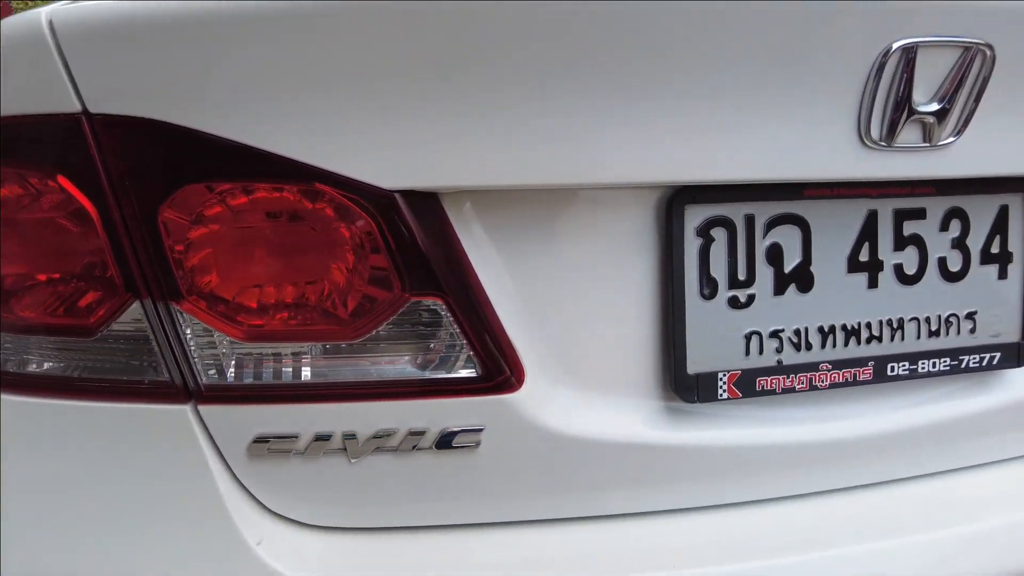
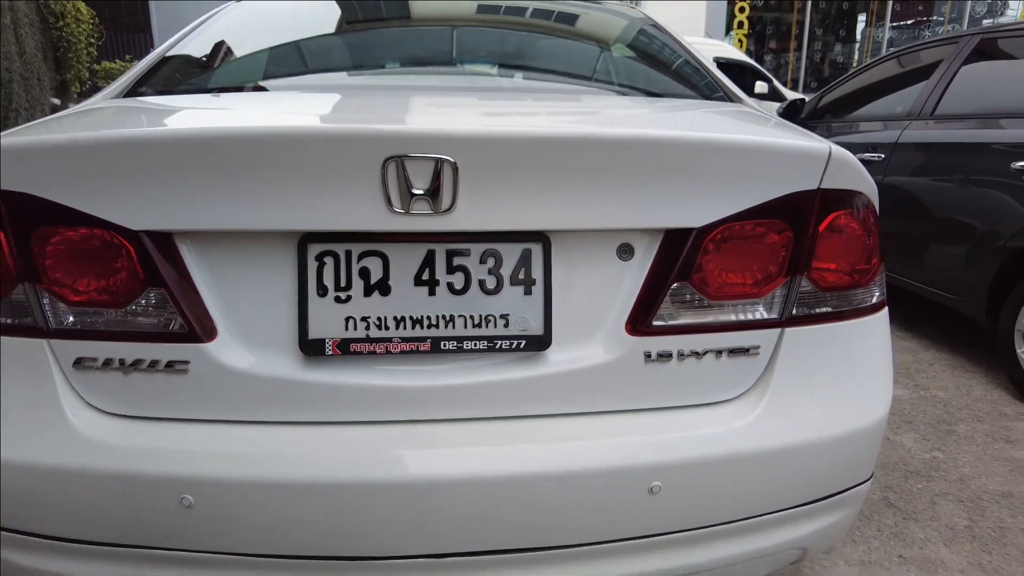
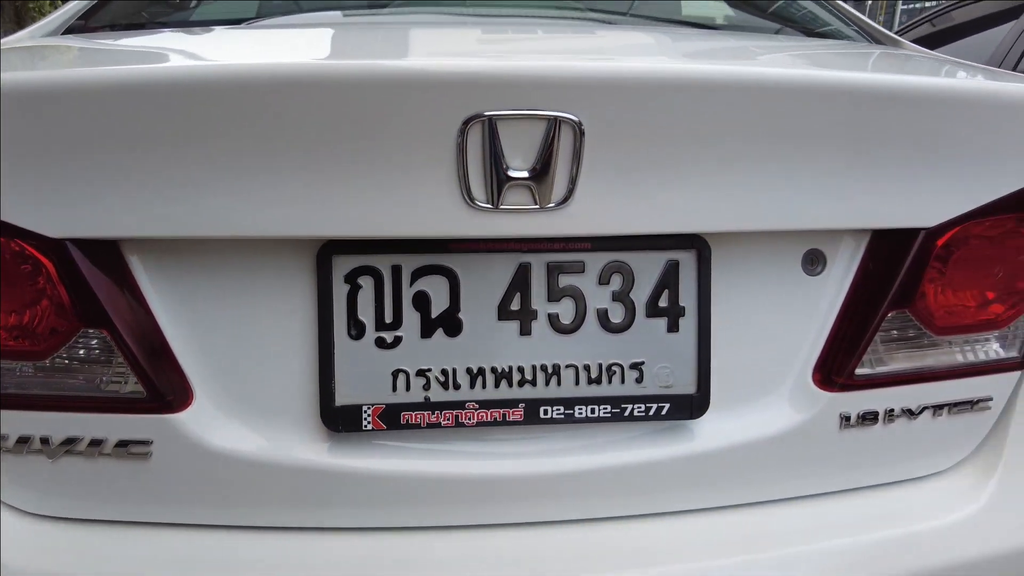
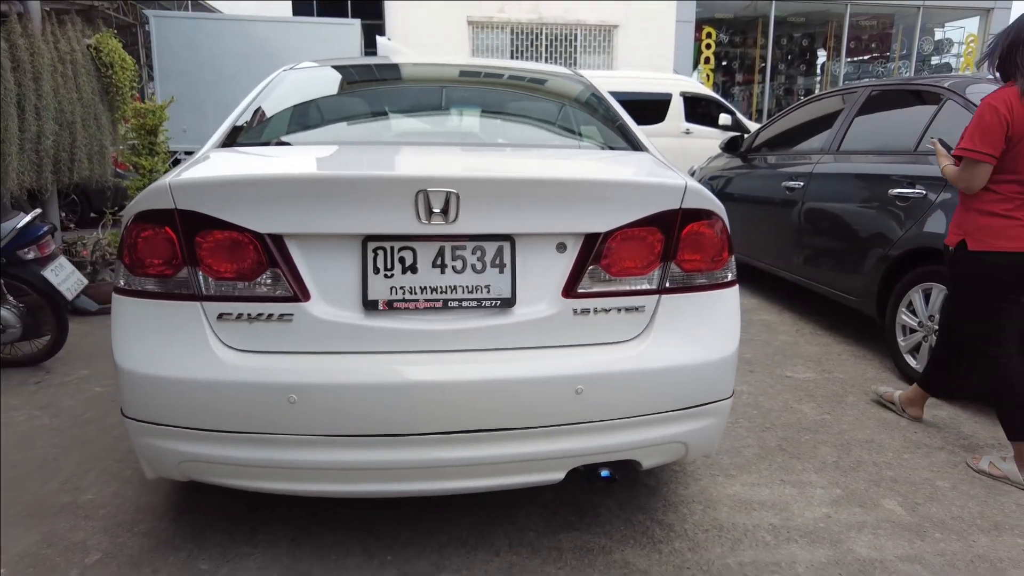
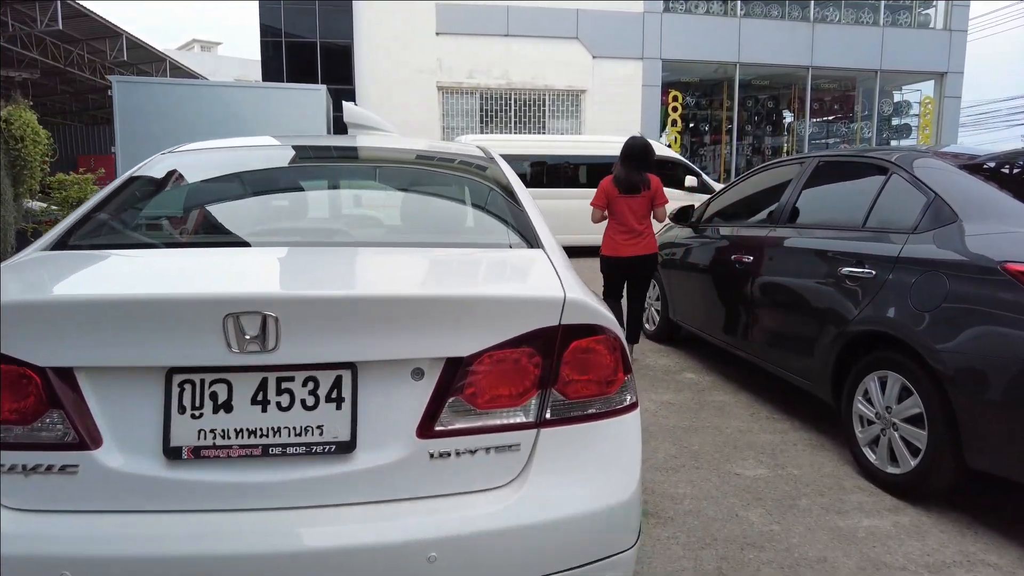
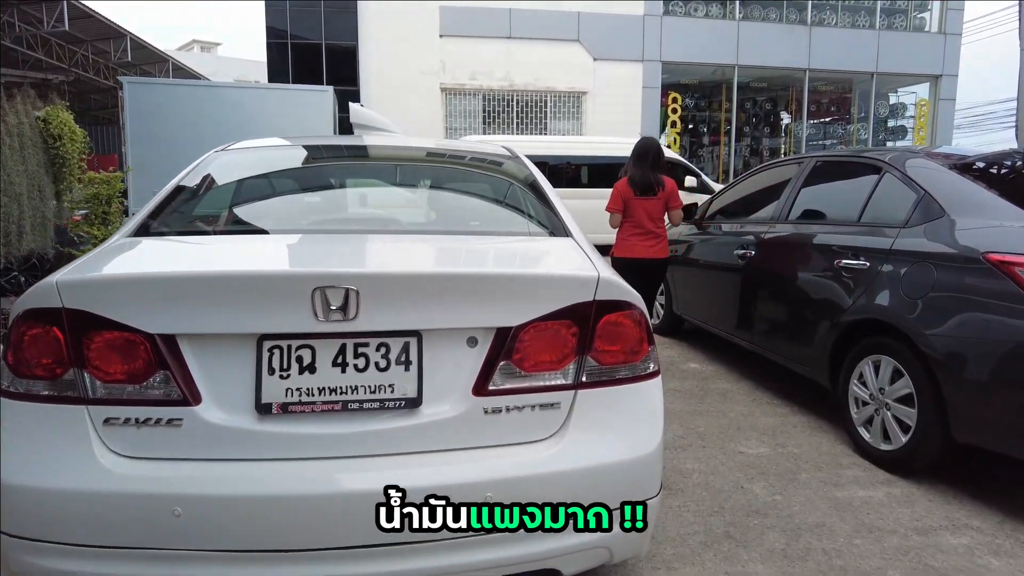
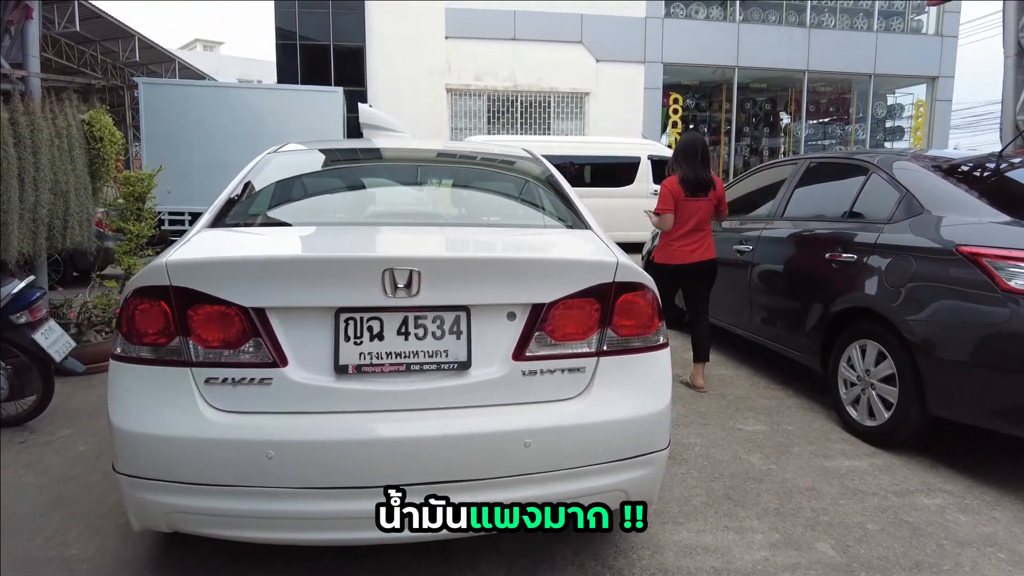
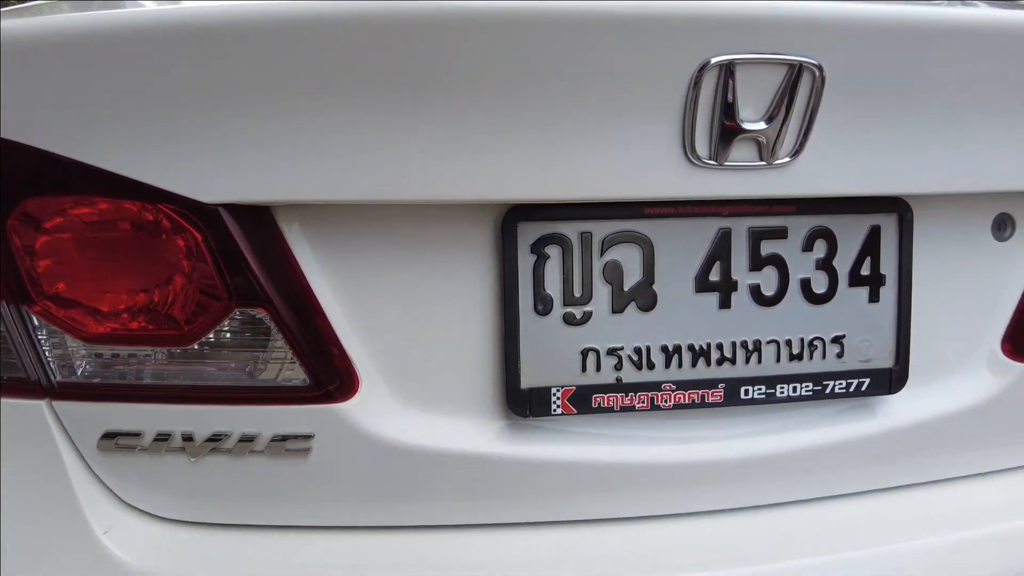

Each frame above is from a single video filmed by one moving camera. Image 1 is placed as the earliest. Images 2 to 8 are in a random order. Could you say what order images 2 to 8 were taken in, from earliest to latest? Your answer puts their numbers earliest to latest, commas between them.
8, 3, 2, 4, 7, 6, 5
